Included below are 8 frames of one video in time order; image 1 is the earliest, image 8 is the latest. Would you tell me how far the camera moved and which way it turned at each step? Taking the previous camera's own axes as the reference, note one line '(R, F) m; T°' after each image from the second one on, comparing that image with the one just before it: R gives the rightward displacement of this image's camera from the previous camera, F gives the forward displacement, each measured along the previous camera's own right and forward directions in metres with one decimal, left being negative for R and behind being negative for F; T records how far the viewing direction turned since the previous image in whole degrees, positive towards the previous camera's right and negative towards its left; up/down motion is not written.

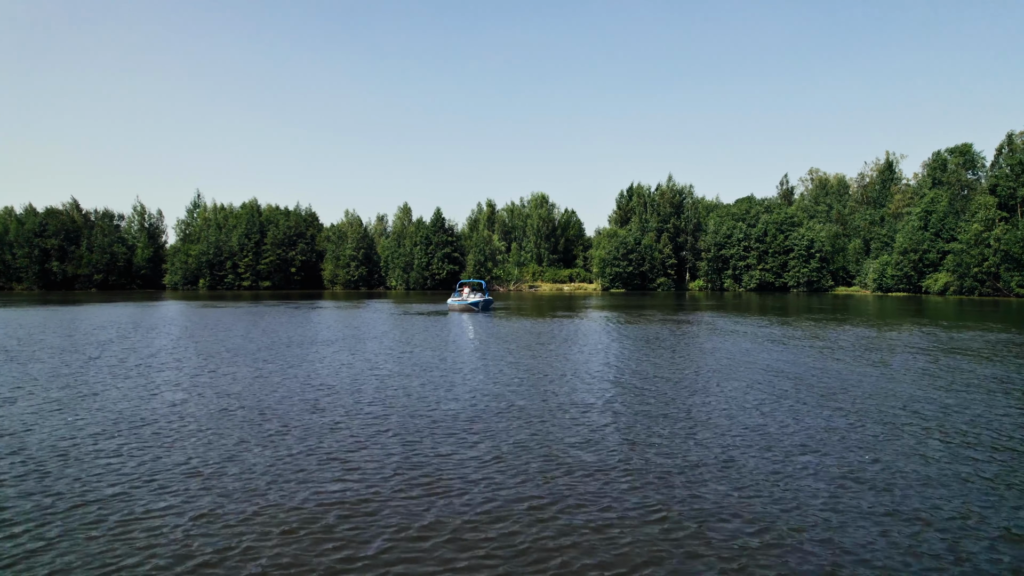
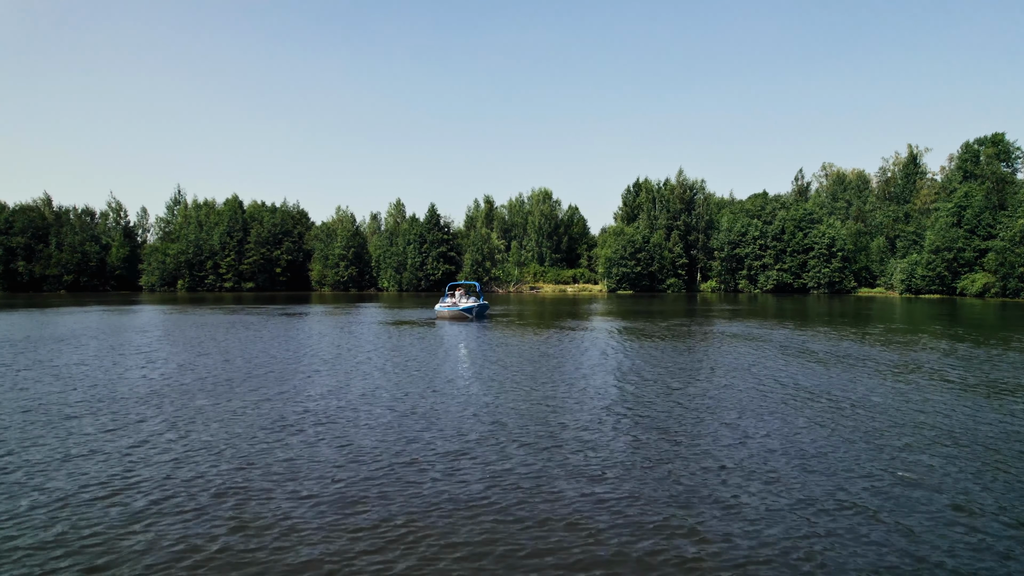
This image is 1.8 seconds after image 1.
(-0.3, +7.5) m; 0°
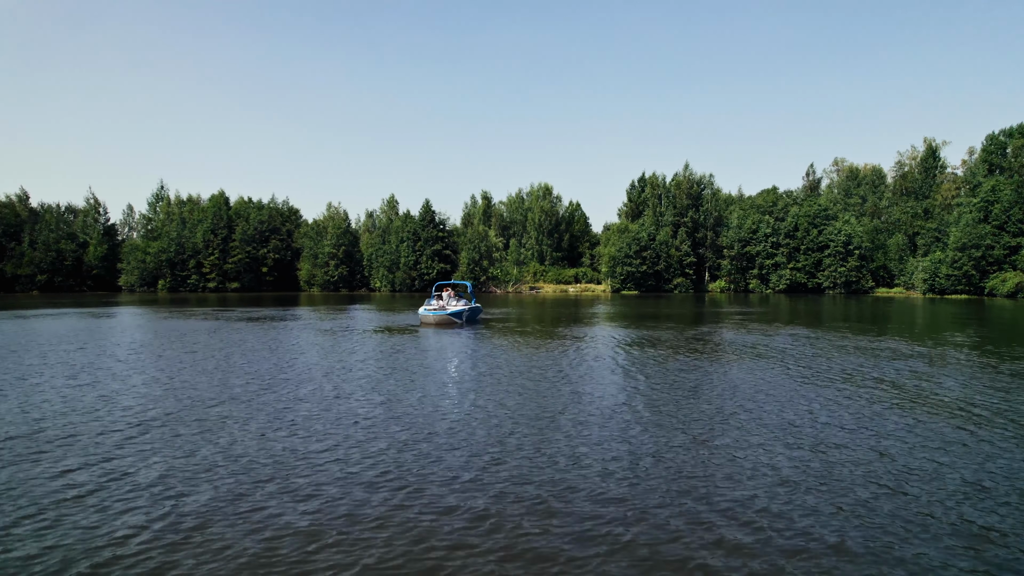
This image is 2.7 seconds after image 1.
(+0.1, +5.6) m; 0°
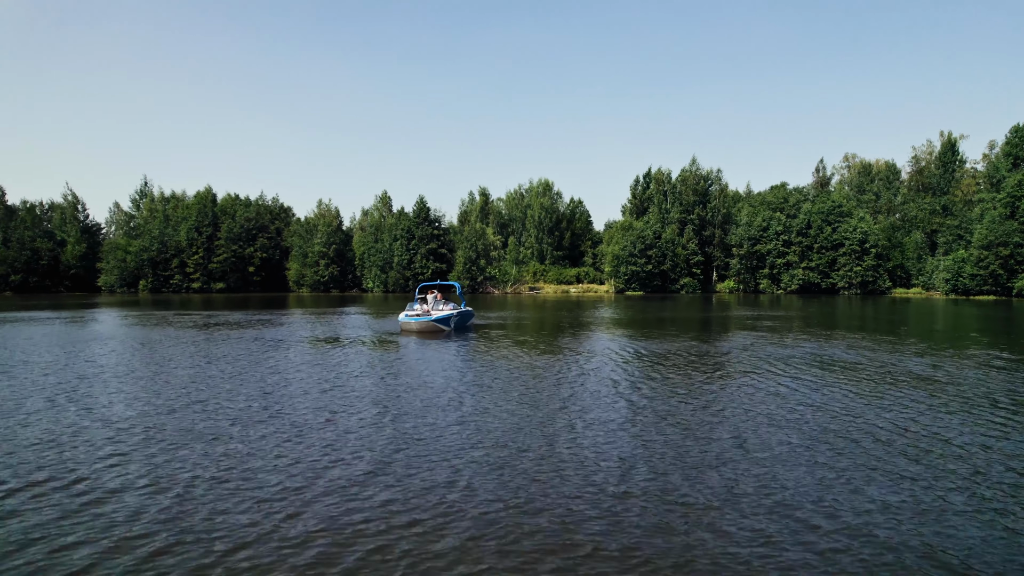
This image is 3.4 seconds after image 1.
(+0.1, +4.9) m; 0°
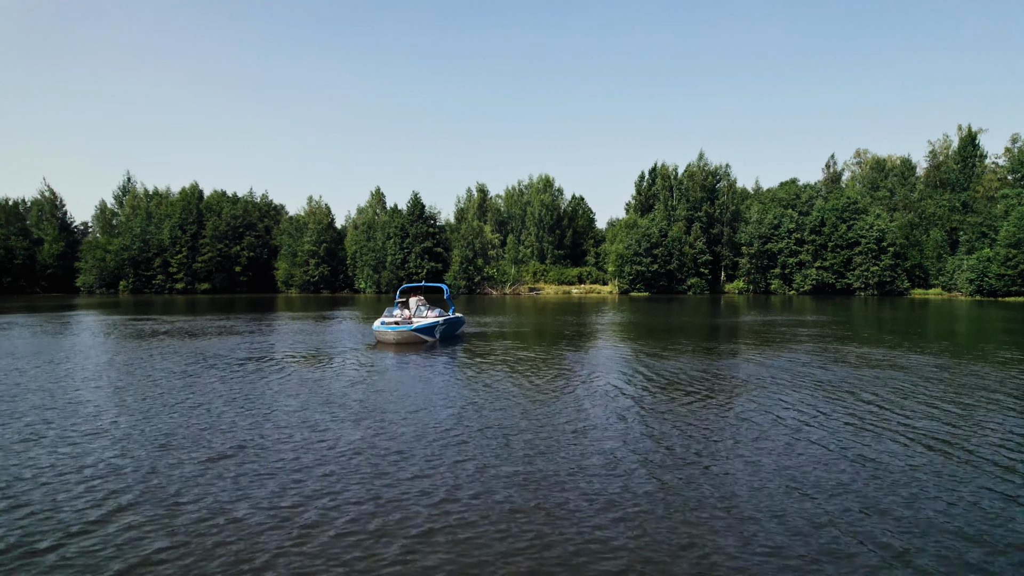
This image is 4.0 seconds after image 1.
(+0.1, +4.7) m; 0°
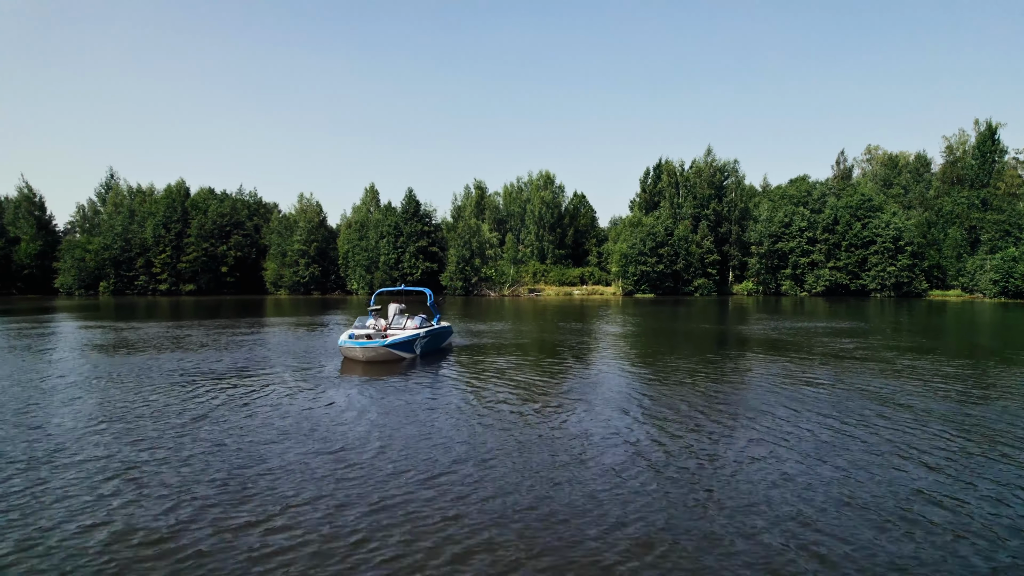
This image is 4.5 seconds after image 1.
(+0.1, +4.2) m; 0°
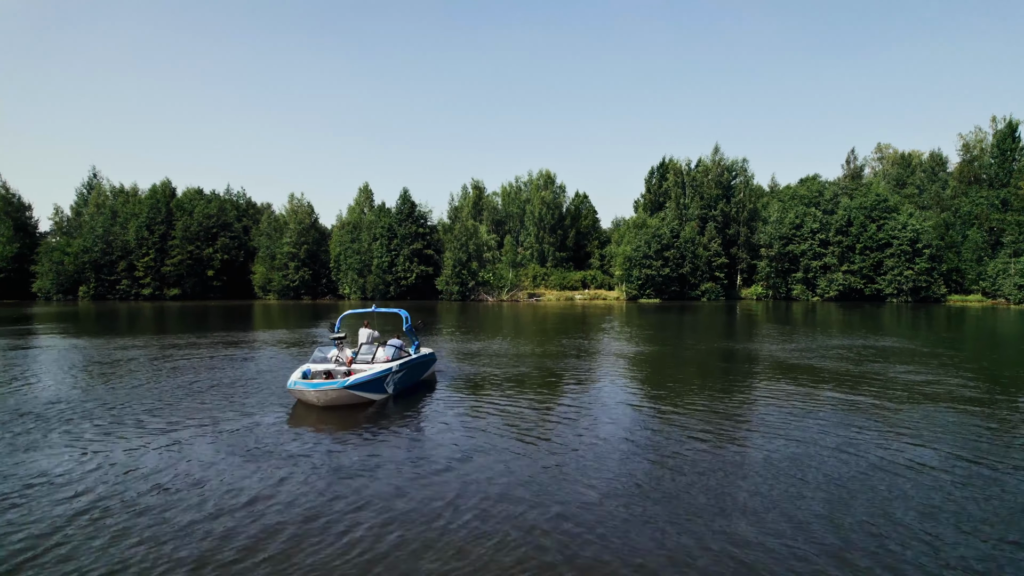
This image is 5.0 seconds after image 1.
(+0.1, +4.0) m; 0°
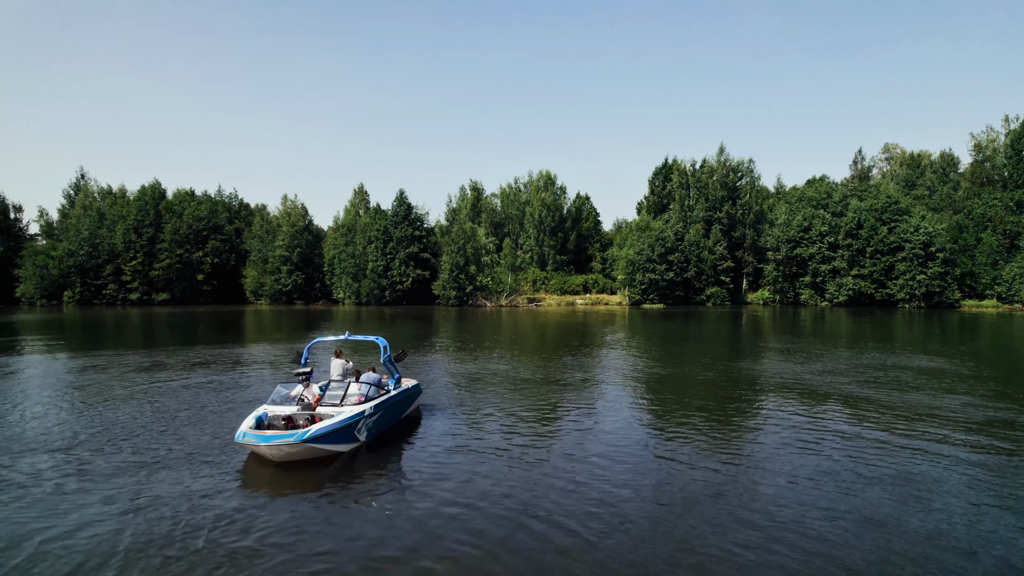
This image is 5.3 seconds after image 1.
(+0.1, +2.7) m; 0°
